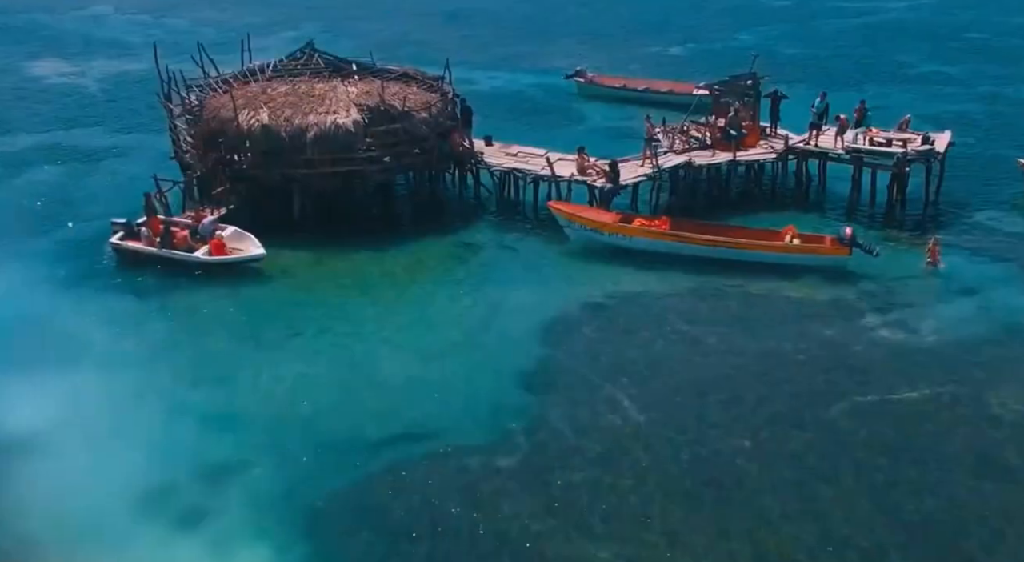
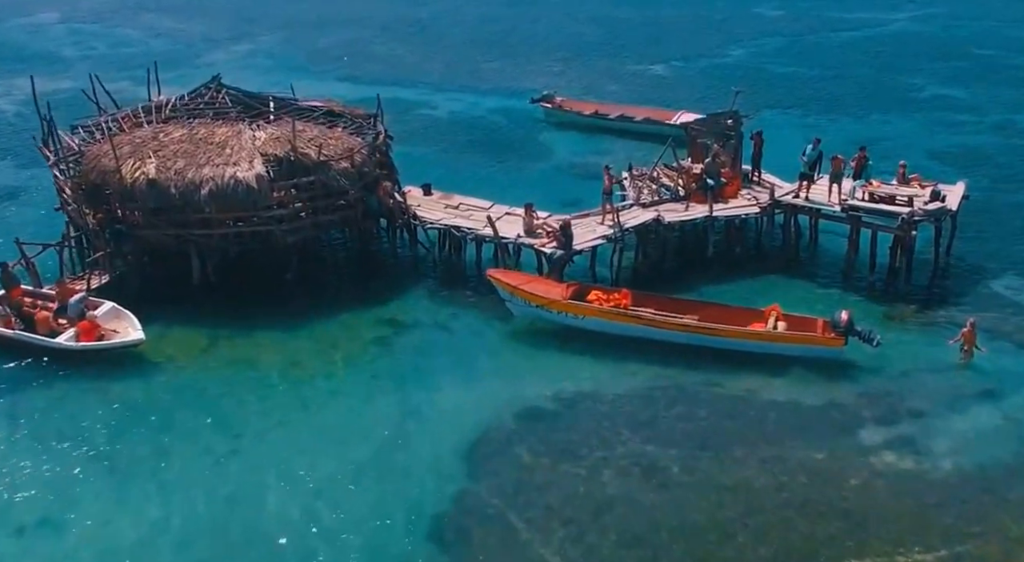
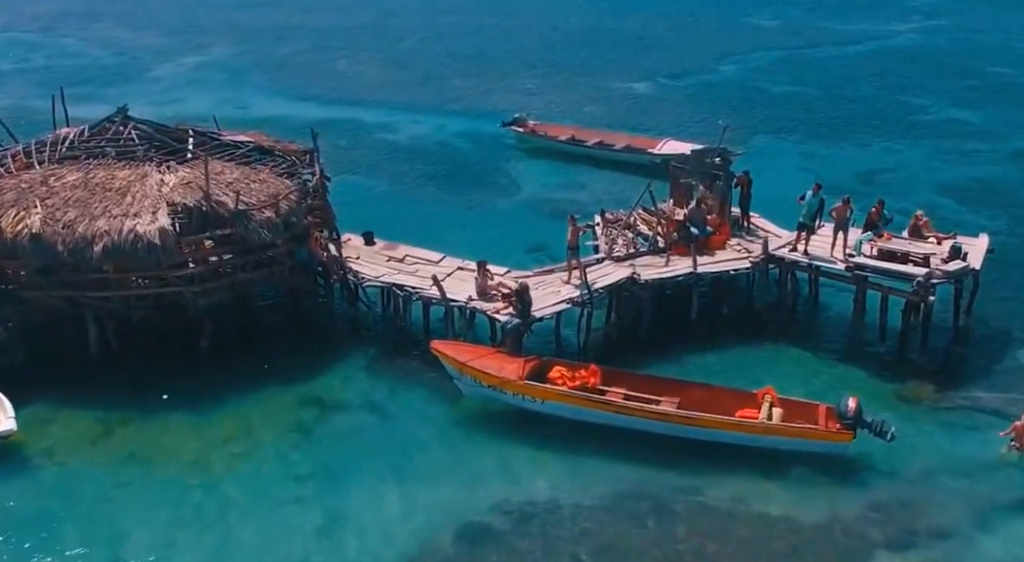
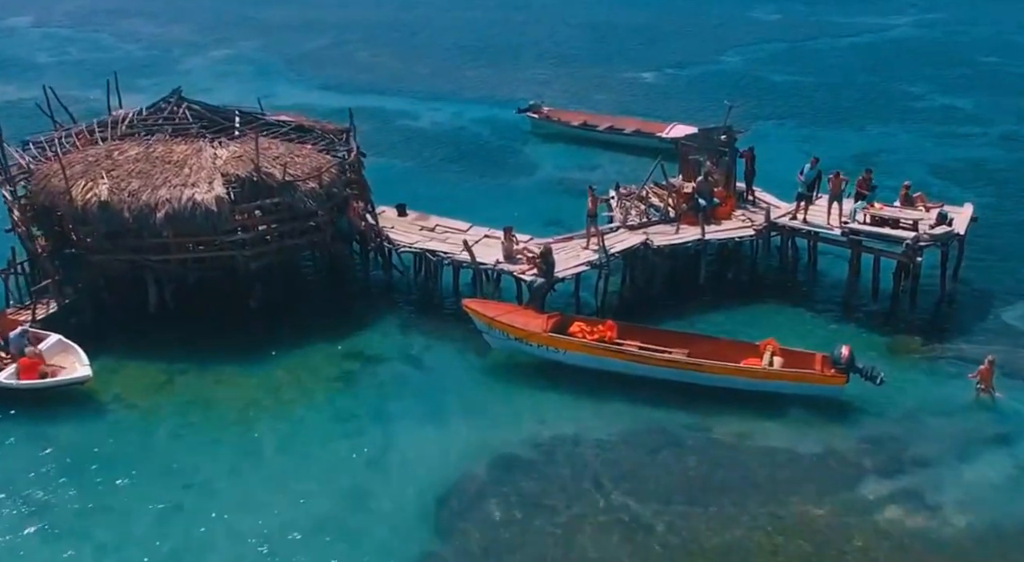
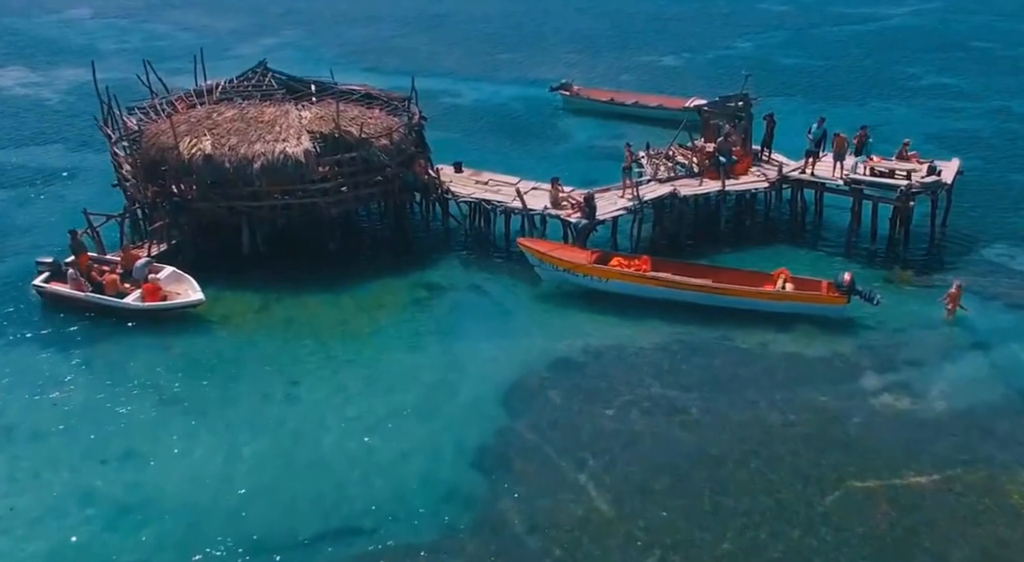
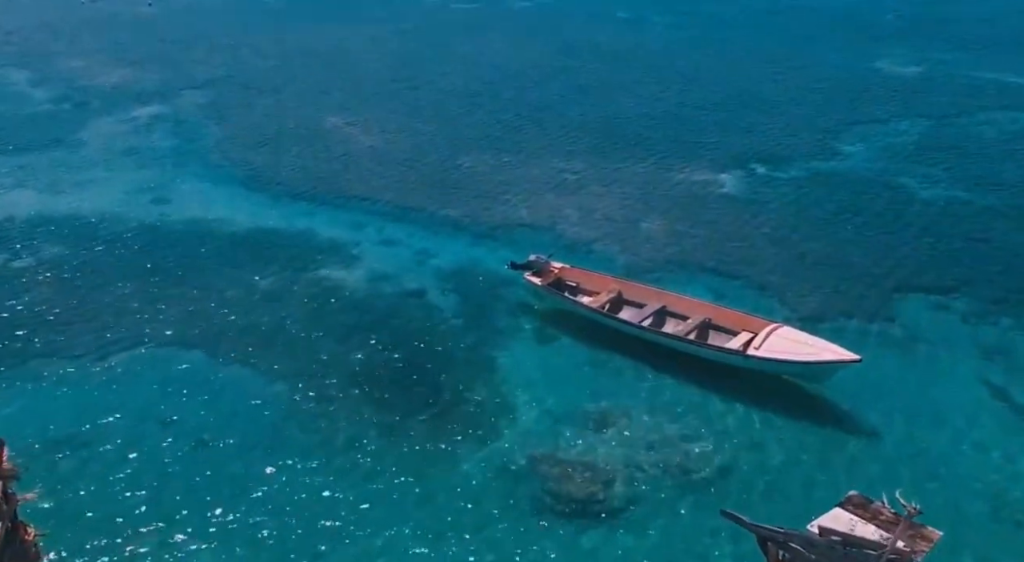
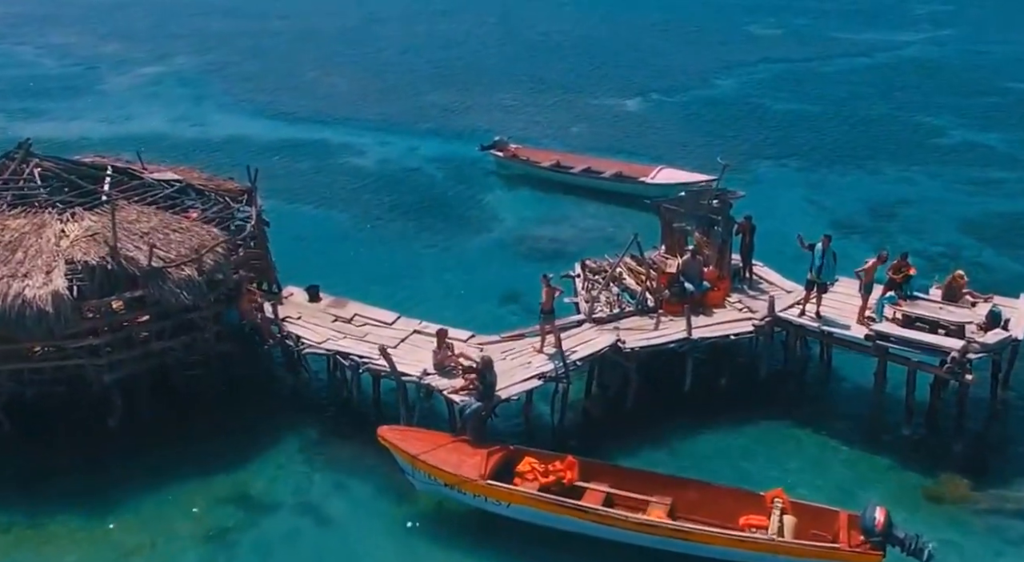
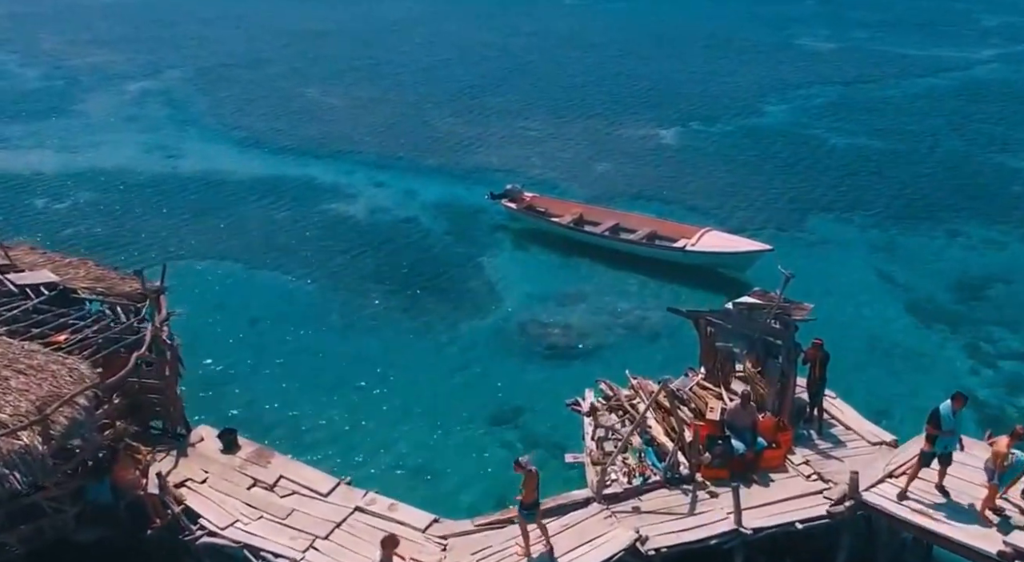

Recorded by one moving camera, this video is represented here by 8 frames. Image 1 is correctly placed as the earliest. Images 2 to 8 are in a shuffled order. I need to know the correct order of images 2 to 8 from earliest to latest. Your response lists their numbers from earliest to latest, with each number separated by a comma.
5, 2, 4, 3, 7, 8, 6
